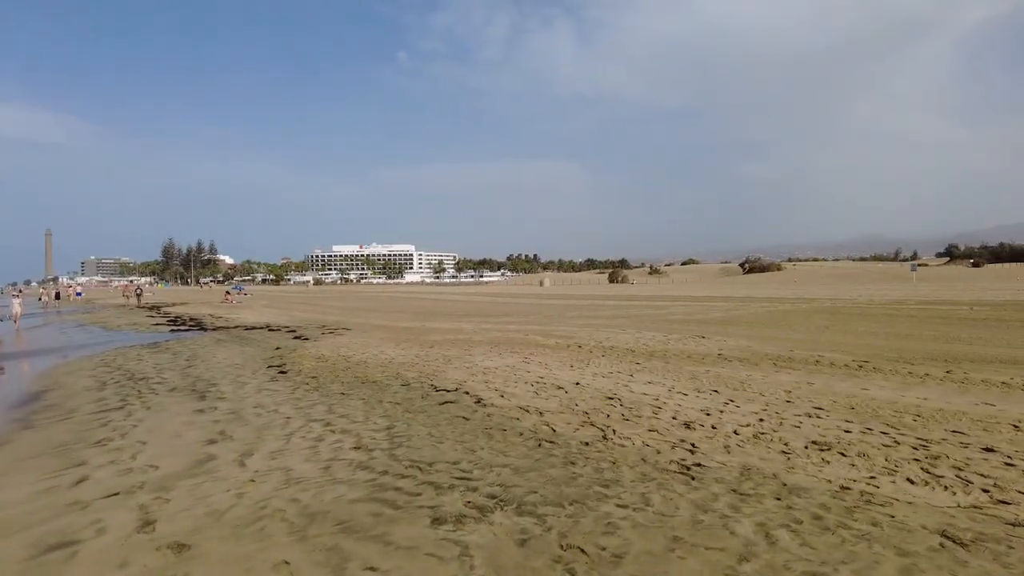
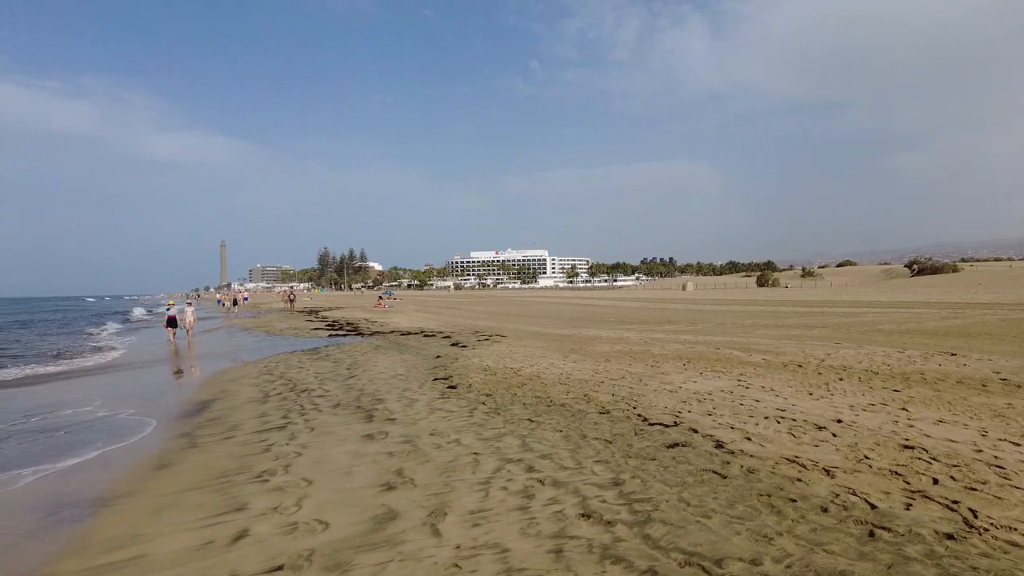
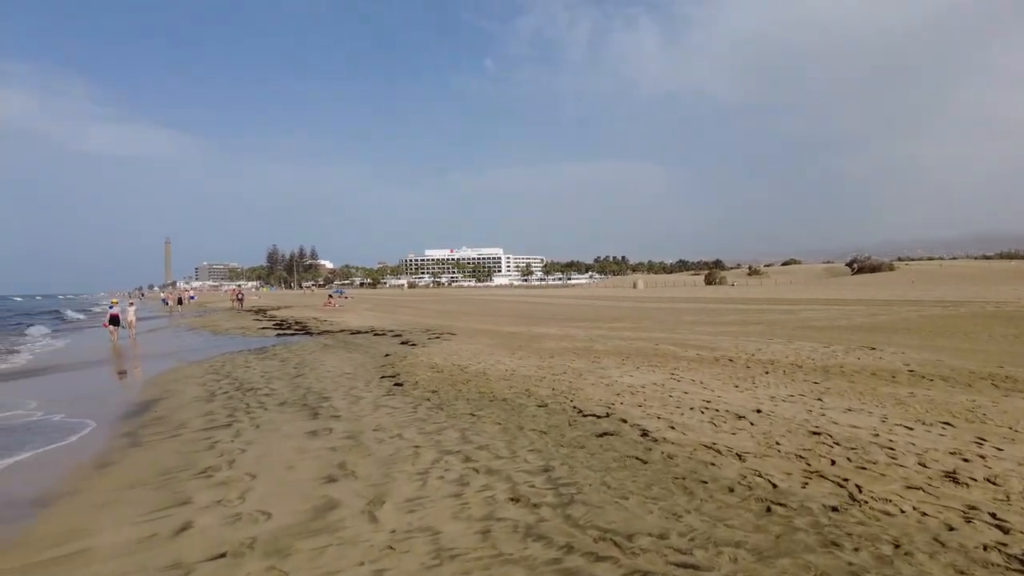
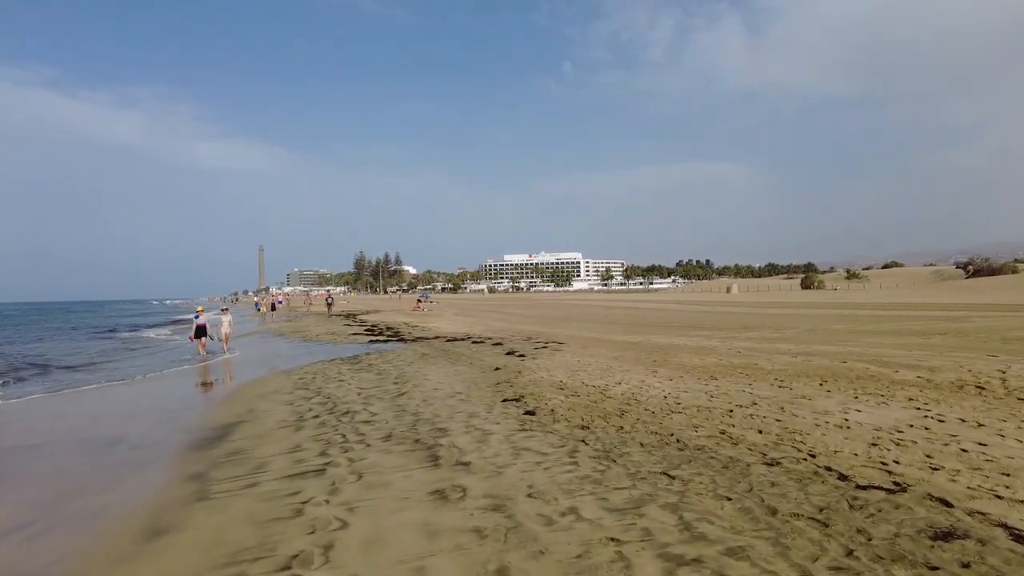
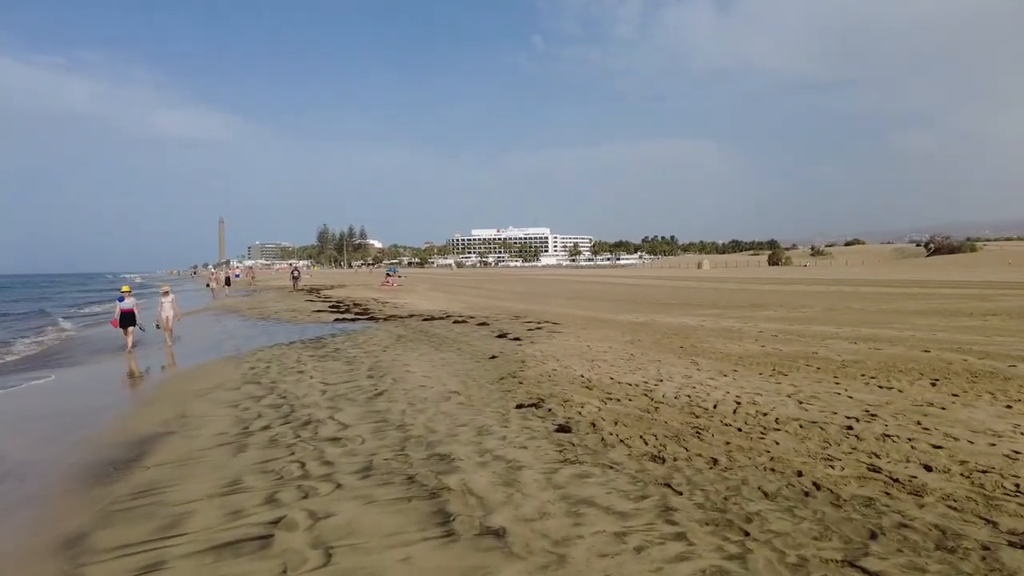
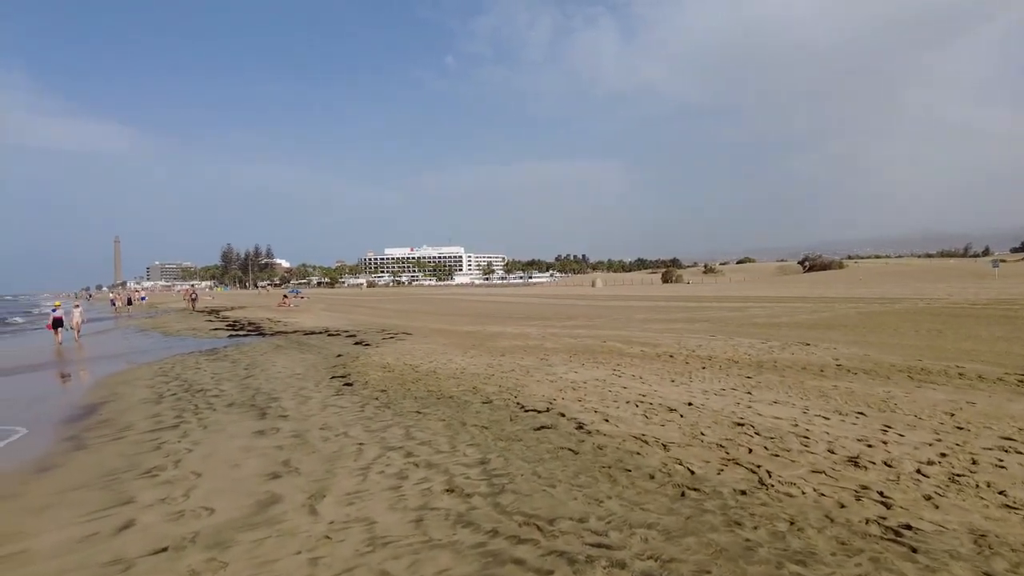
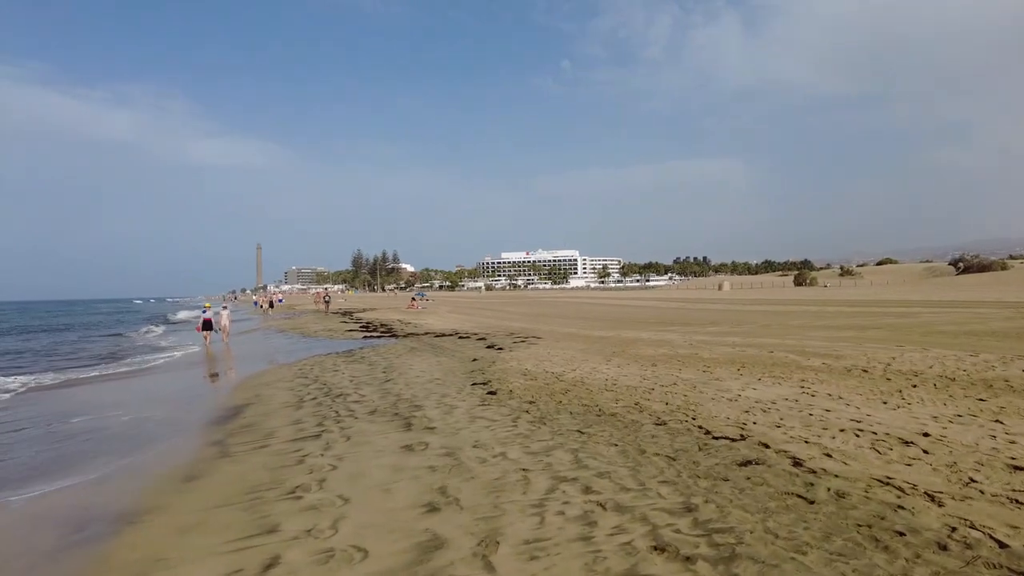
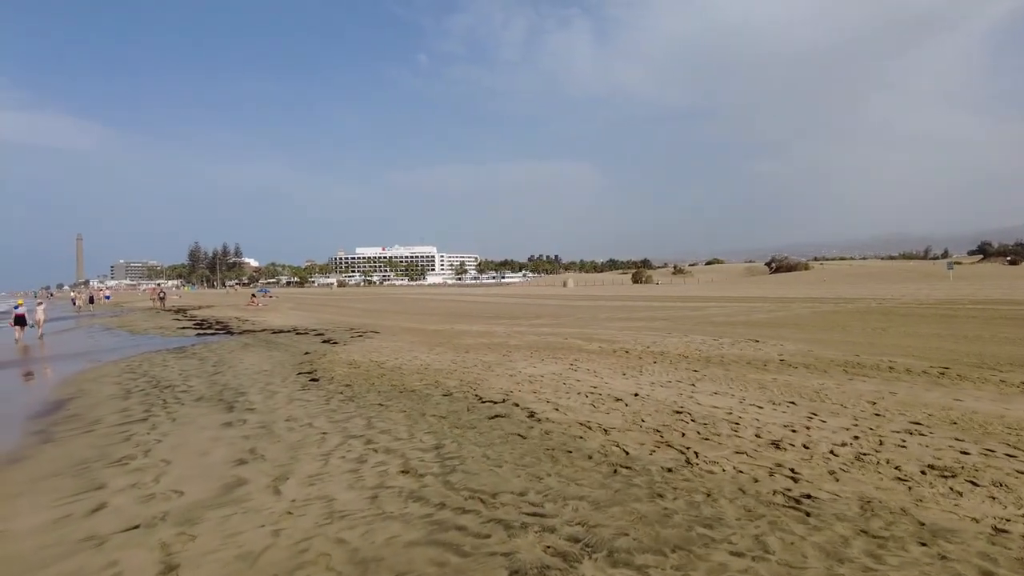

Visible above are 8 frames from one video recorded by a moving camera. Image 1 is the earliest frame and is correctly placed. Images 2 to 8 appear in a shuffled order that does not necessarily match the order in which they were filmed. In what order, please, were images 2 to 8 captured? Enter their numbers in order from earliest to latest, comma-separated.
8, 6, 3, 2, 7, 4, 5
